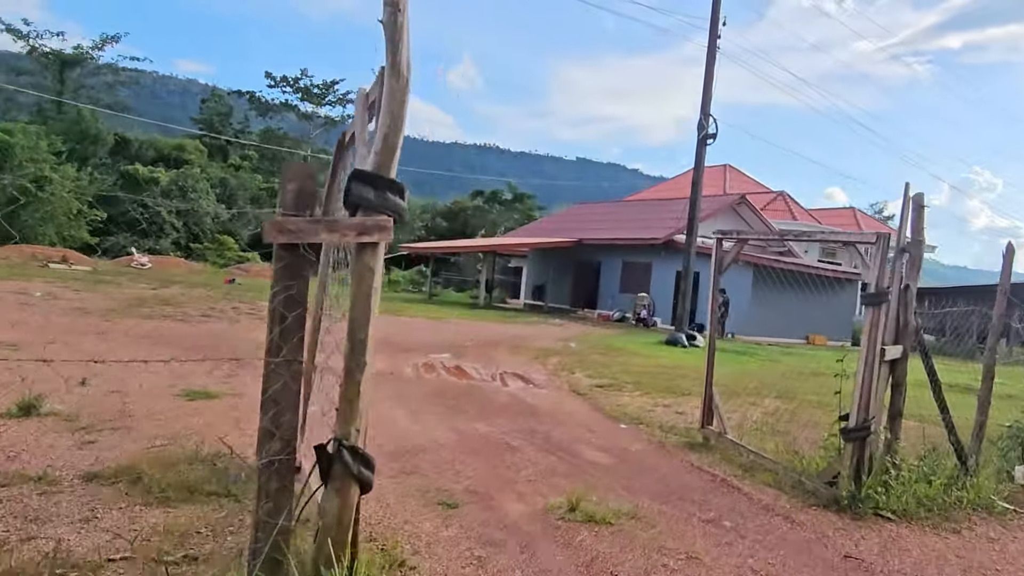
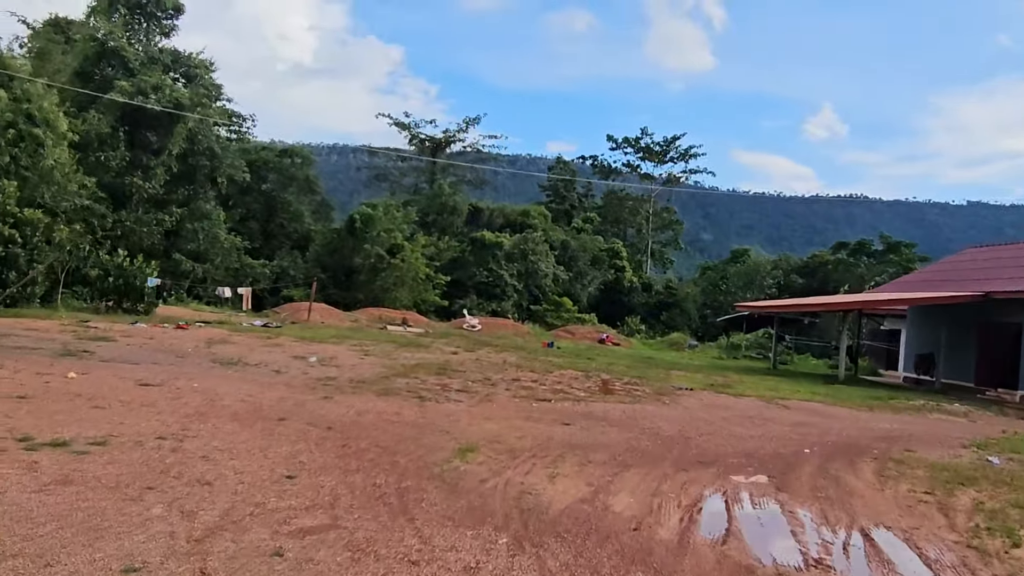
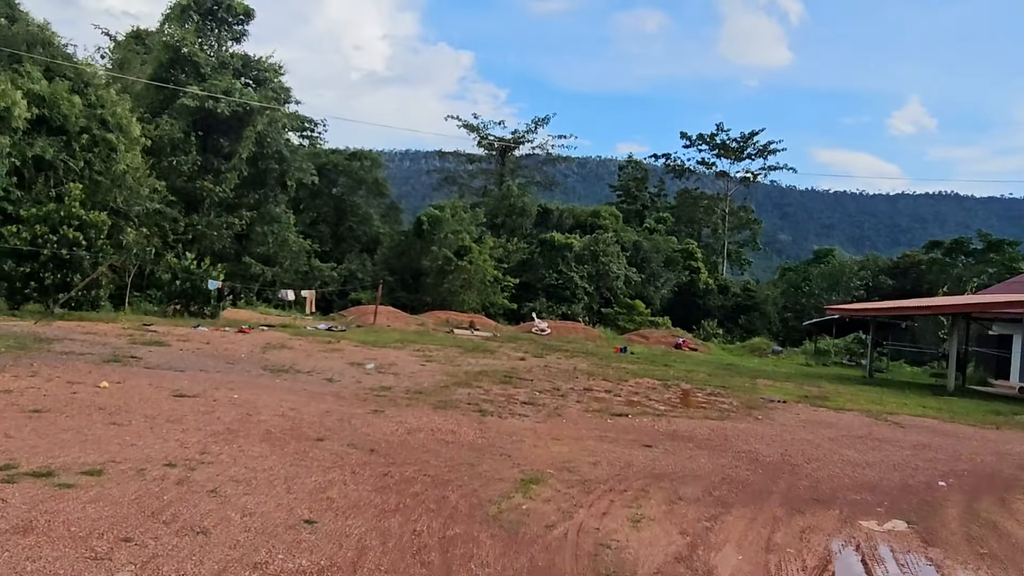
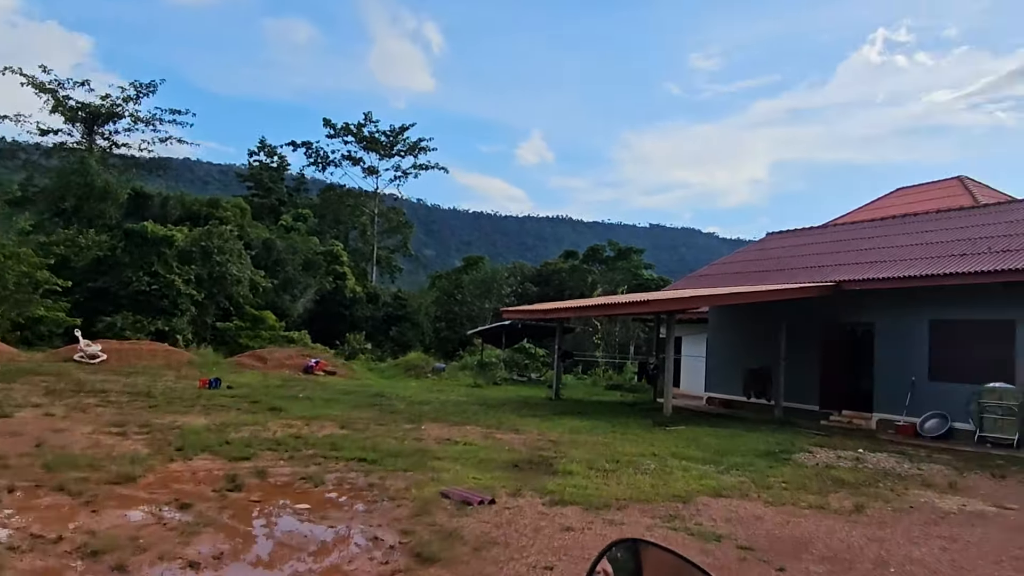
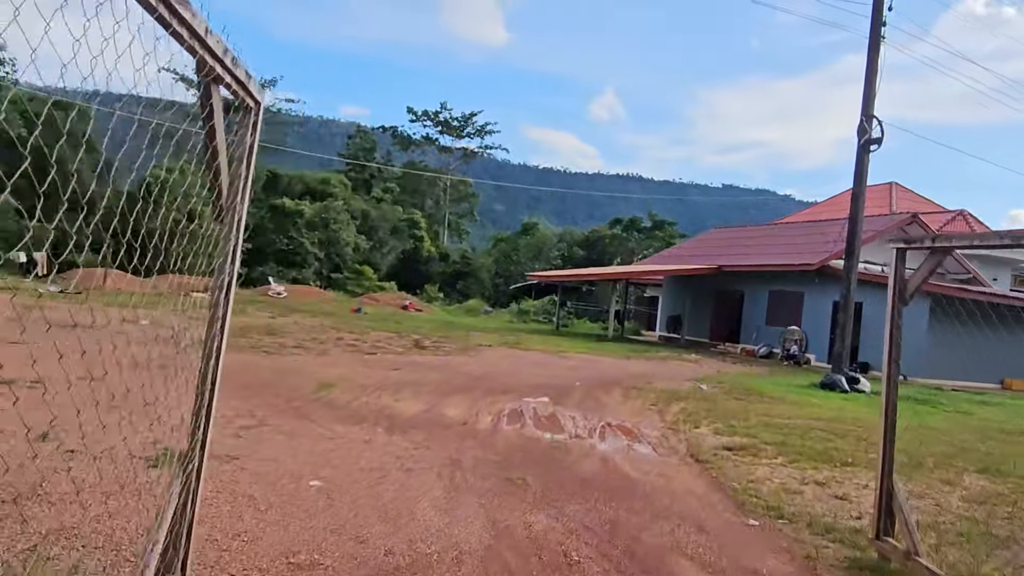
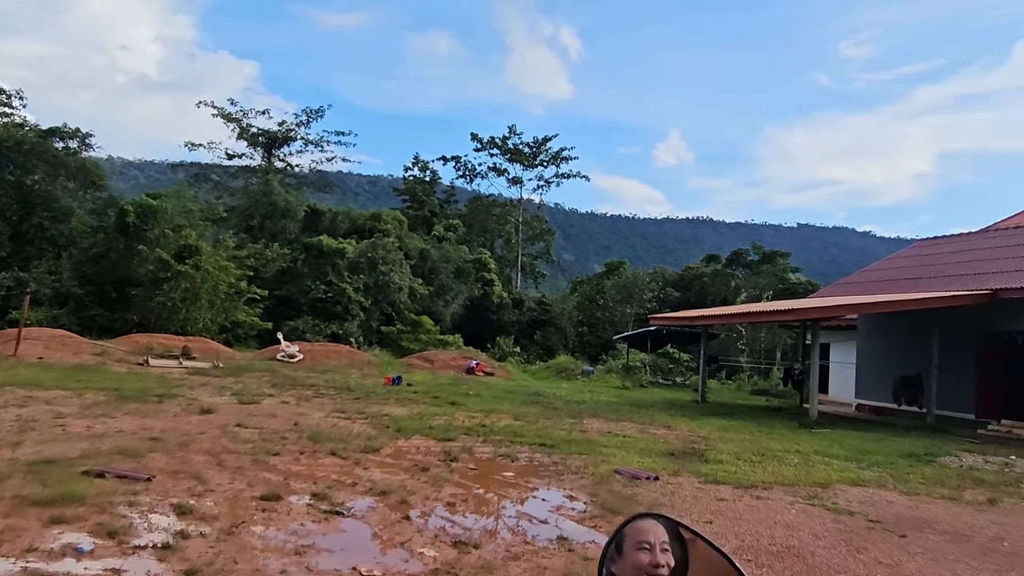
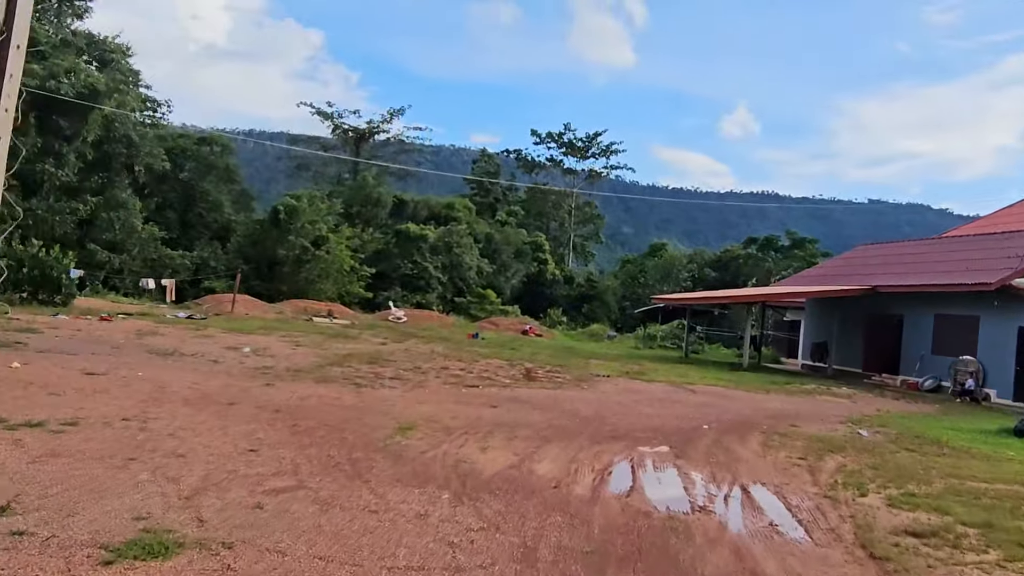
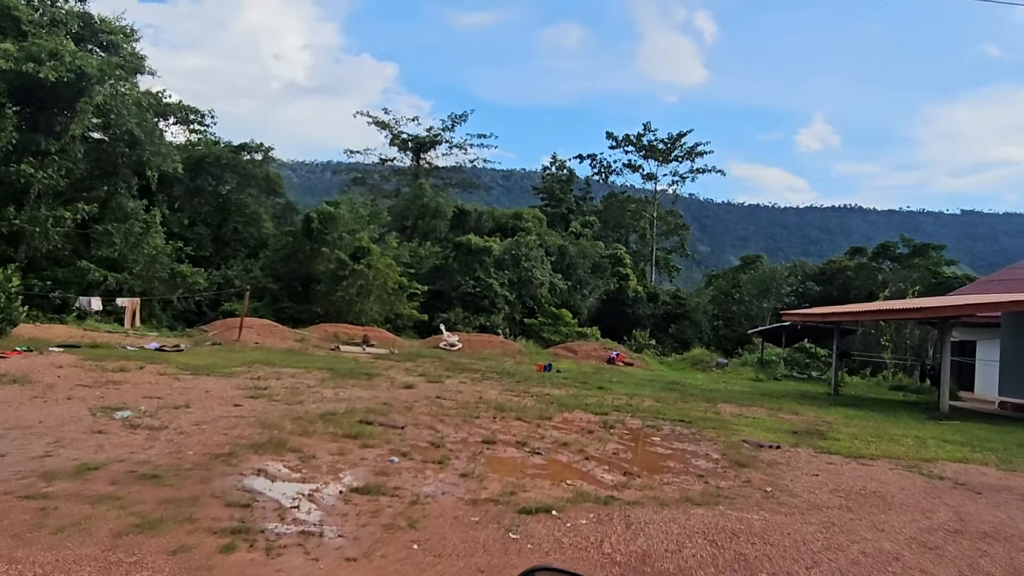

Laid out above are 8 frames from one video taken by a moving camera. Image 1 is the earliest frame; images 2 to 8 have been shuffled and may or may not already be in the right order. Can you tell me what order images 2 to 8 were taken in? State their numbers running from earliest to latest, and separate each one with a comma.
5, 7, 2, 3, 8, 6, 4
